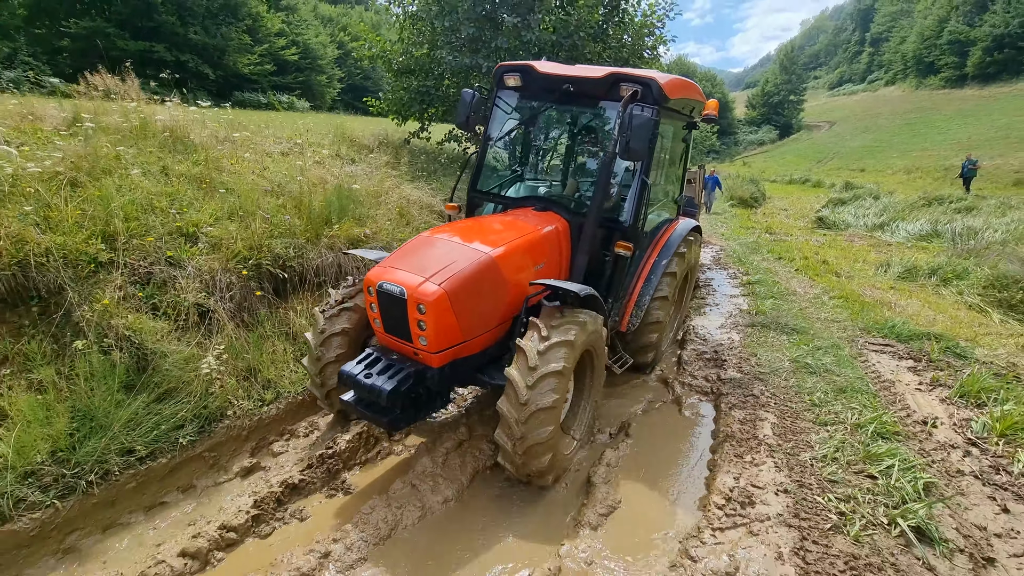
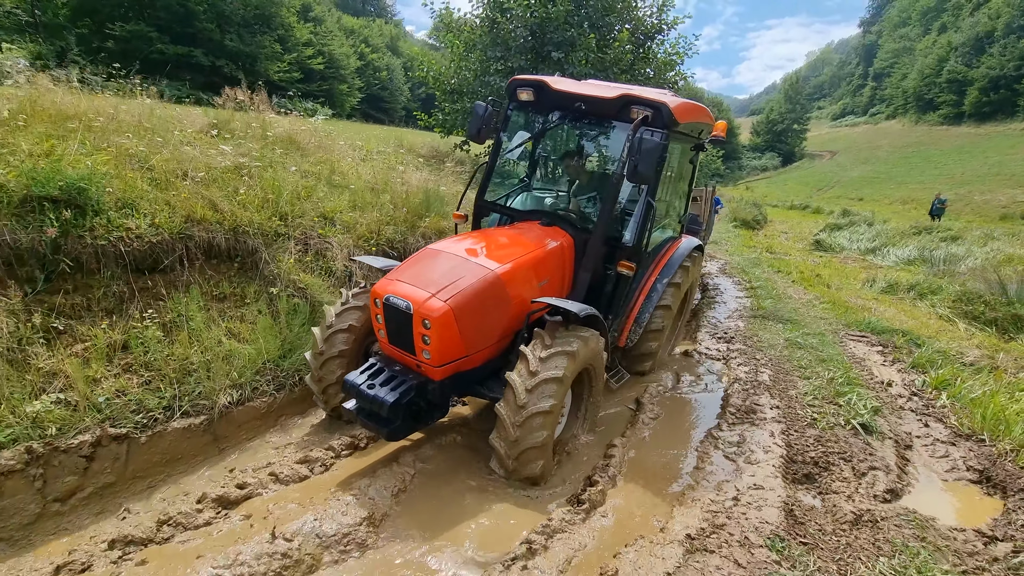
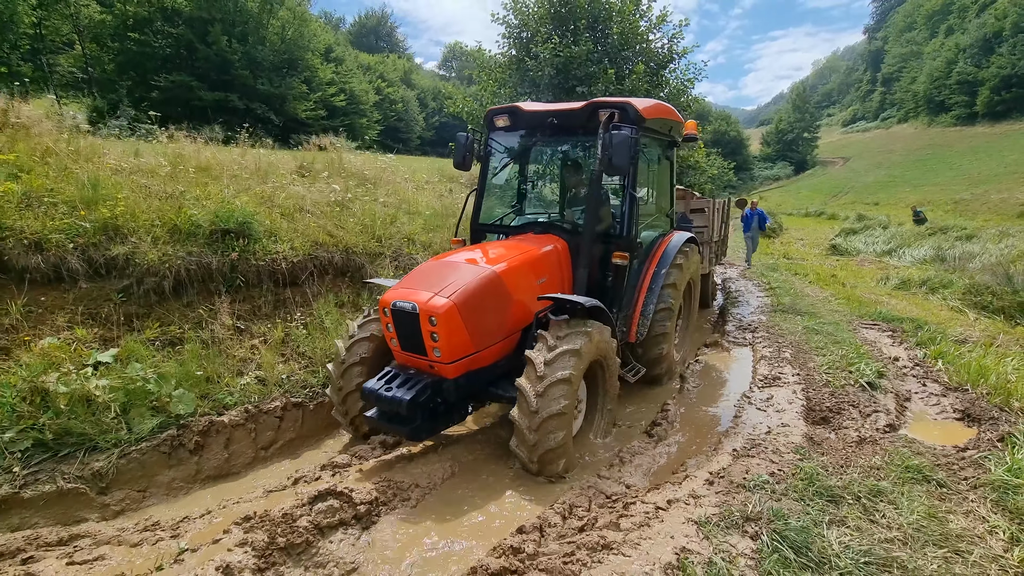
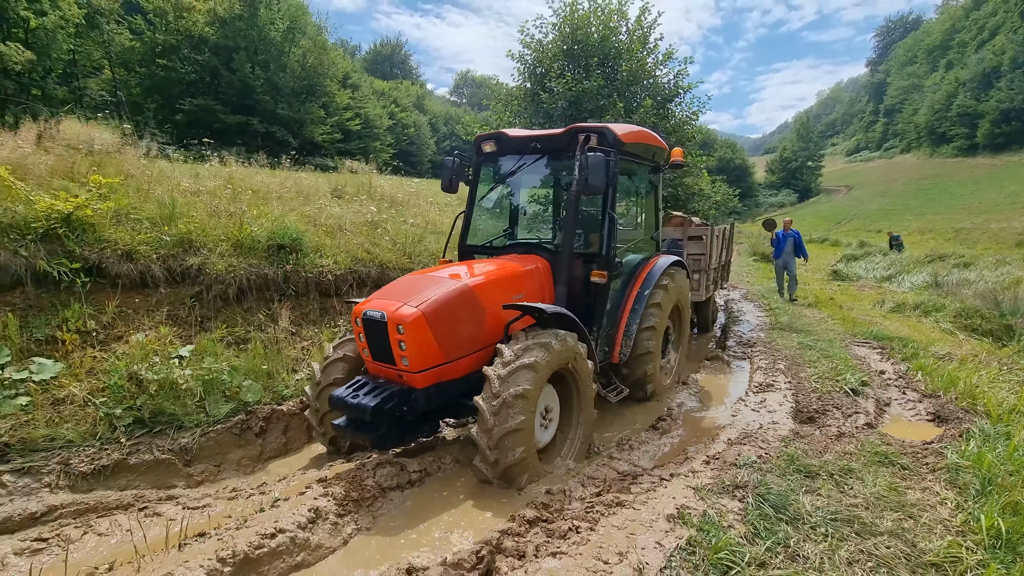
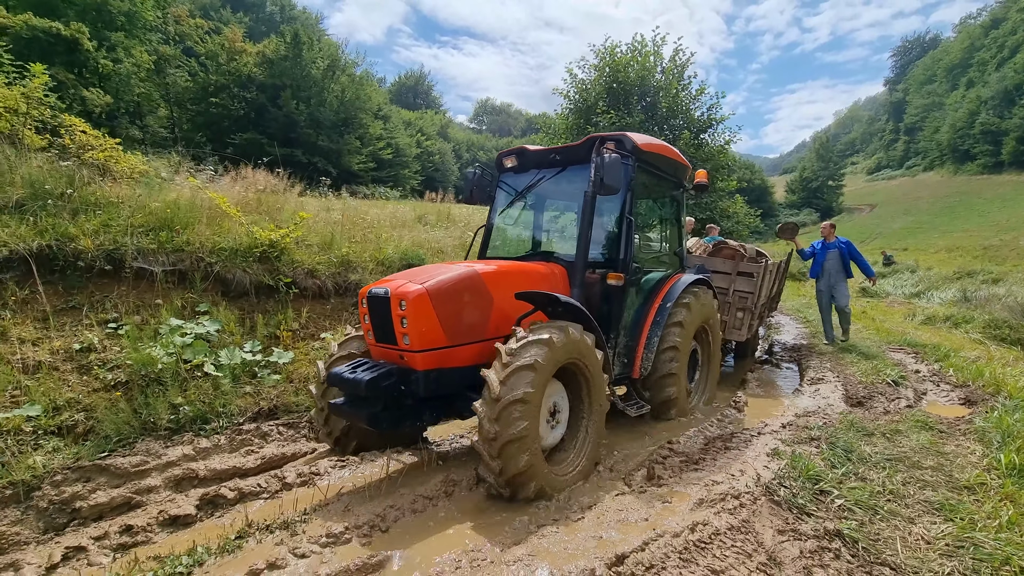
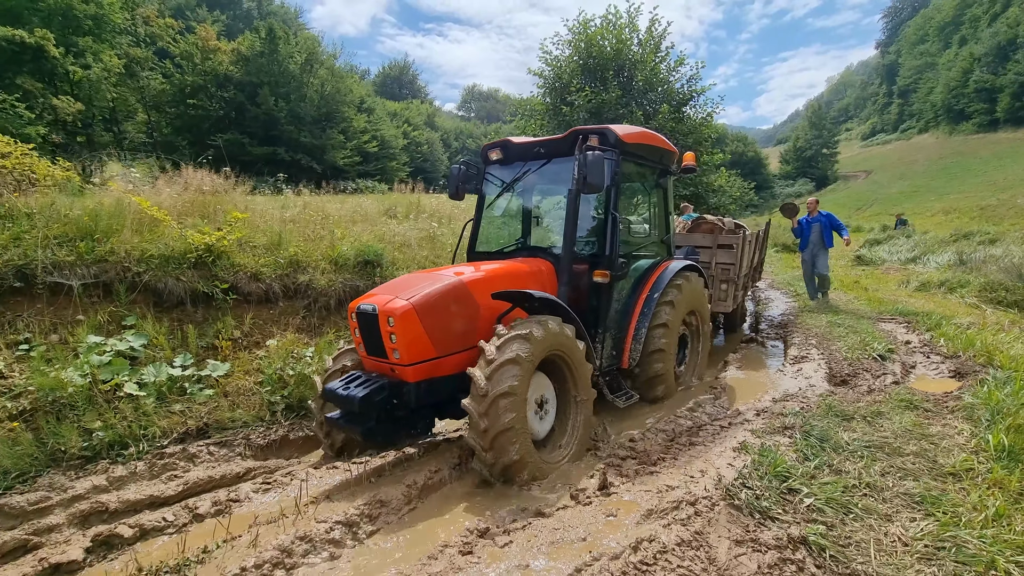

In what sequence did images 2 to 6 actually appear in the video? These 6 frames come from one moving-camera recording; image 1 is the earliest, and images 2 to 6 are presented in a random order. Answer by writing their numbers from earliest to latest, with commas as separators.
2, 3, 4, 6, 5
